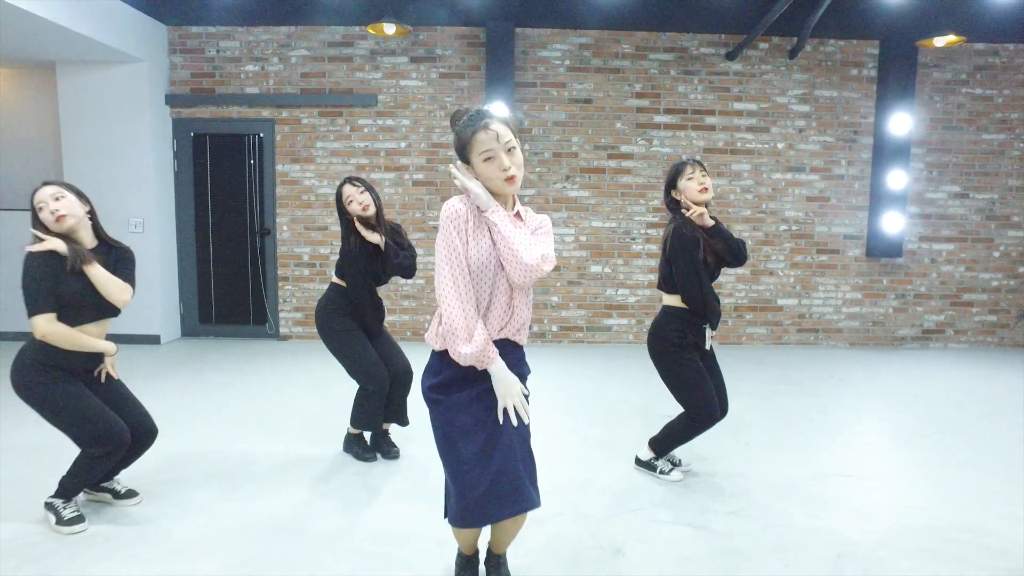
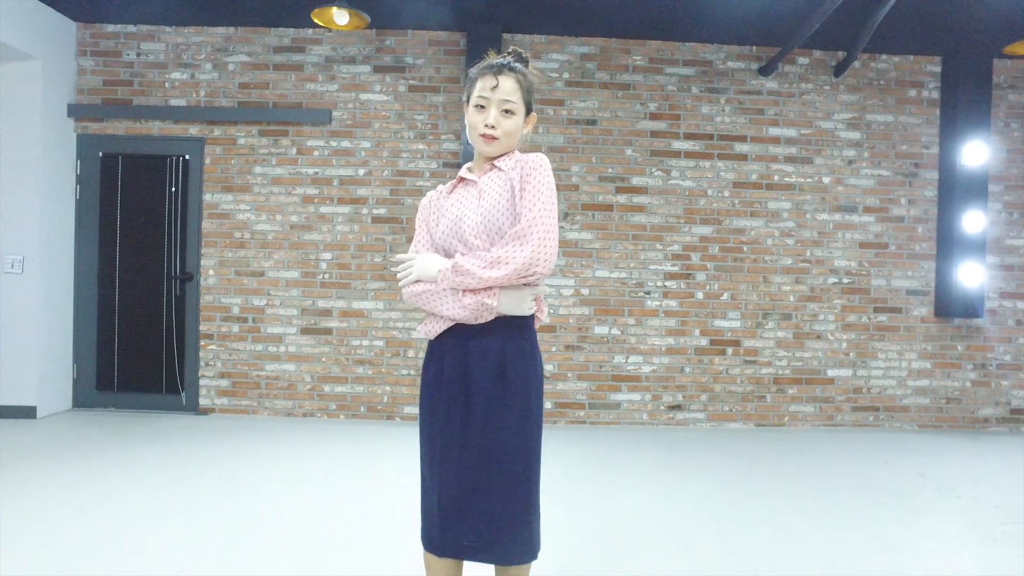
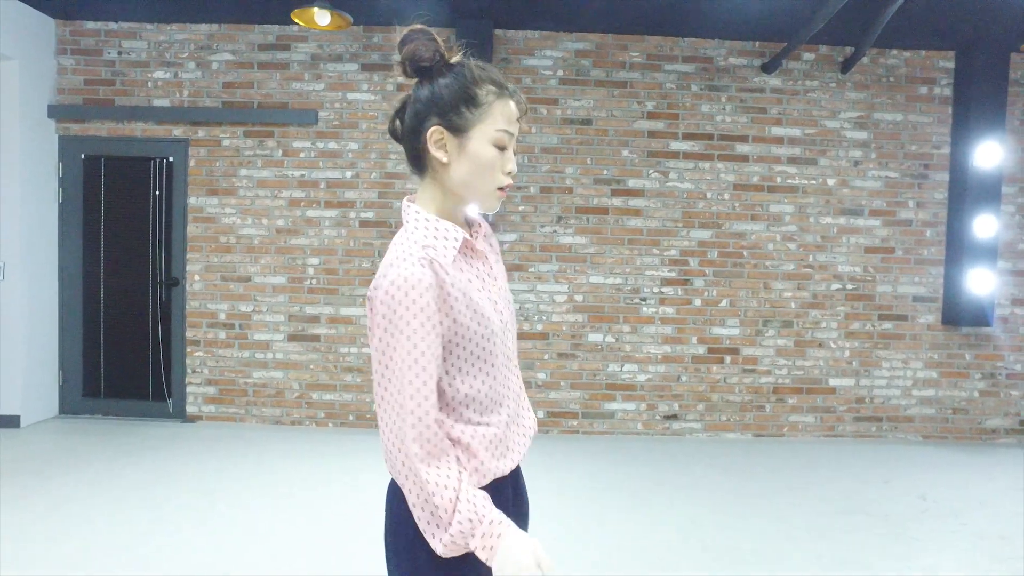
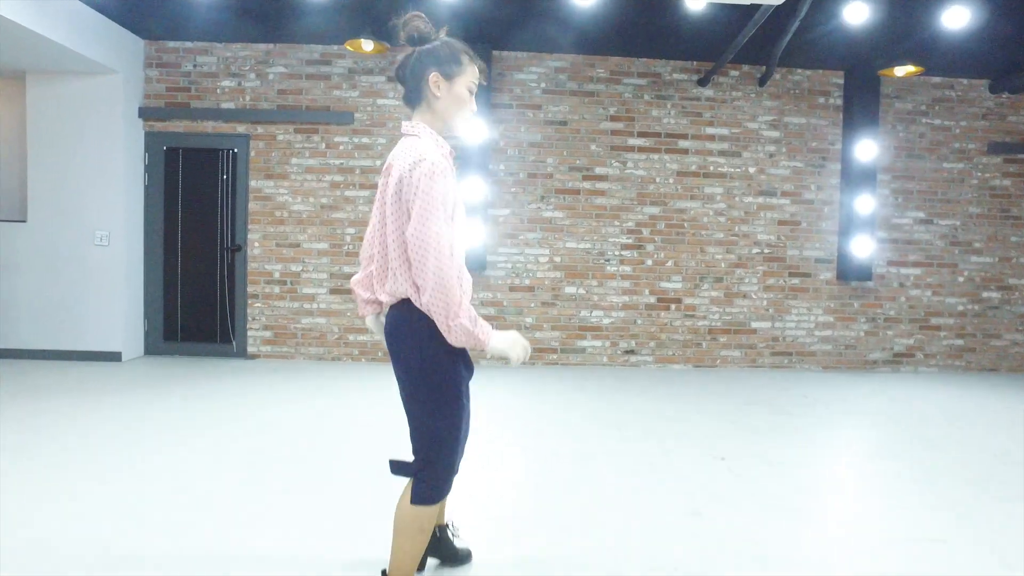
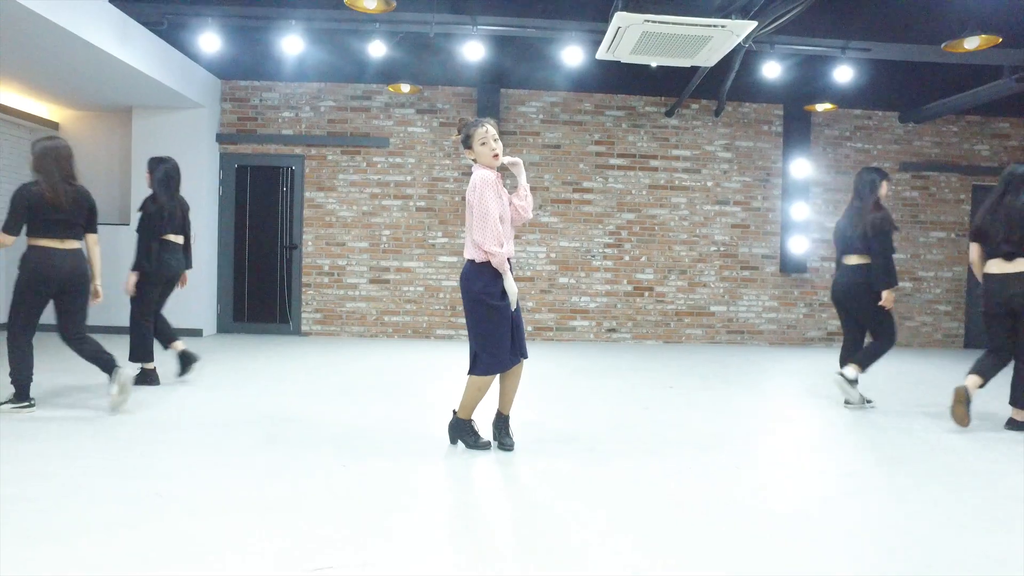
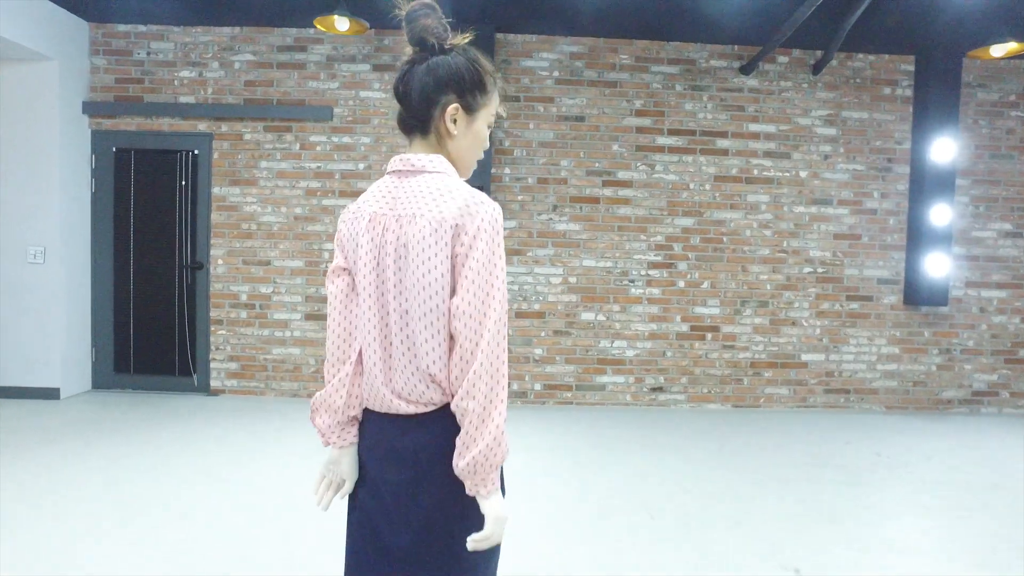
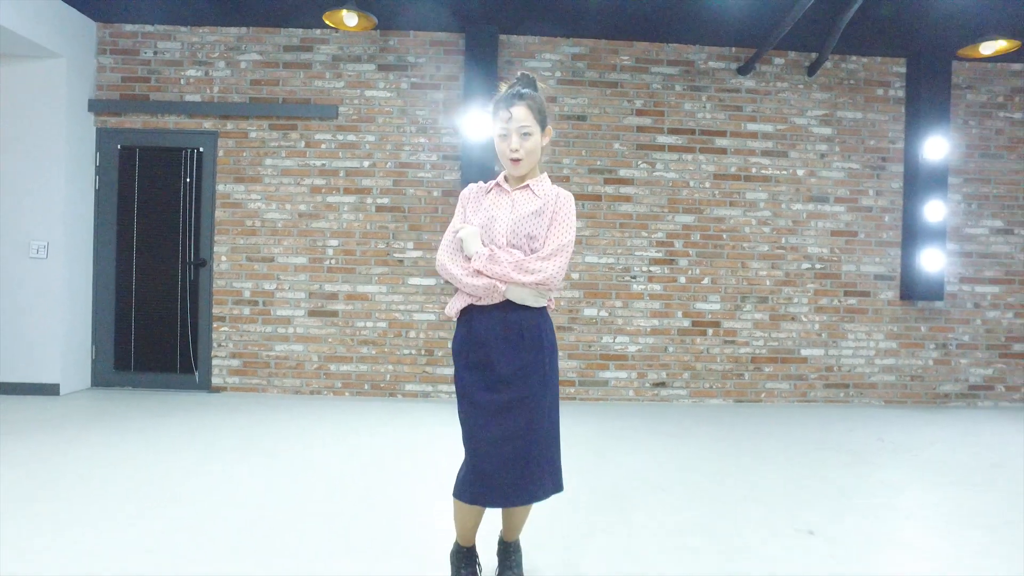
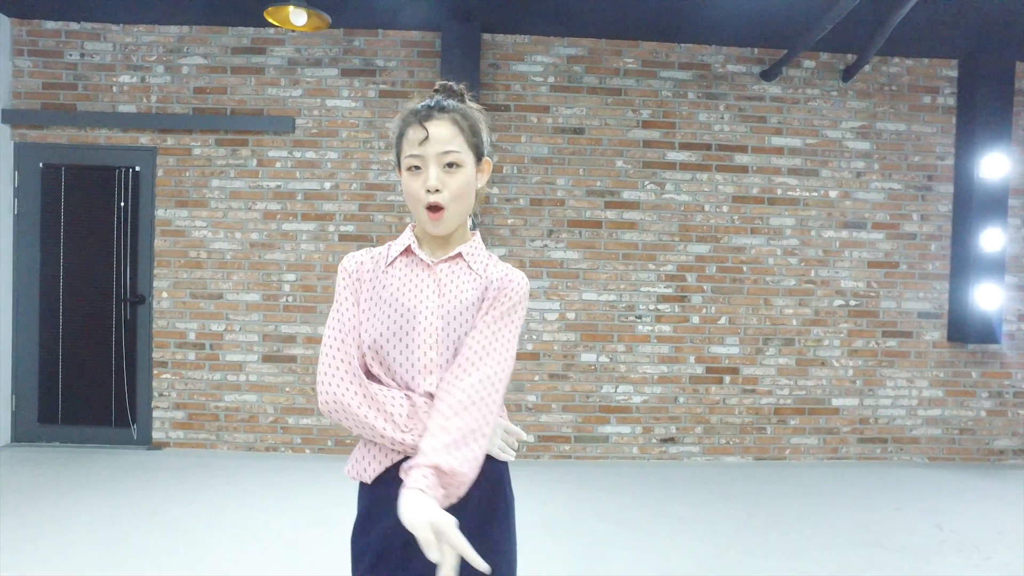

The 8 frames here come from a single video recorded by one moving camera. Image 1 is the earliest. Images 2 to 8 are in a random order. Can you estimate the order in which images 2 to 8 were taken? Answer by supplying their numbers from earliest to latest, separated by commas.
5, 4, 6, 3, 8, 2, 7
